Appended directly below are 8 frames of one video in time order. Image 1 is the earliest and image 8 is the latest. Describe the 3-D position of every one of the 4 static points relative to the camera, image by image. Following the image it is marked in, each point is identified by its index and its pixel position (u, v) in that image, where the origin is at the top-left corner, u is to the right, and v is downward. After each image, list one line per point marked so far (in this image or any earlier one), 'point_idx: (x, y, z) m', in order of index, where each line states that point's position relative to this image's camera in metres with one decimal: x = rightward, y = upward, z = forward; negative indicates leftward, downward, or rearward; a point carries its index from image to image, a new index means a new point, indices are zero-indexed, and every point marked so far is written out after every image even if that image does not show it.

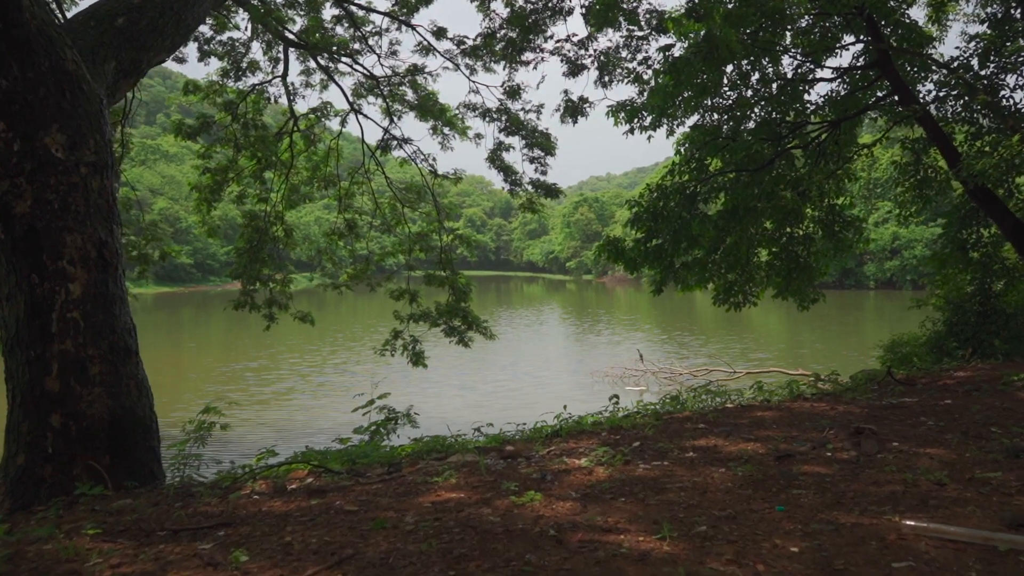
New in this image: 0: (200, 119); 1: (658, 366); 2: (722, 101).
0: (-3.9, +2.1, +9.3) m
1: (+2.9, -1.5, +14.7) m
2: (+2.5, +2.3, +9.1) m
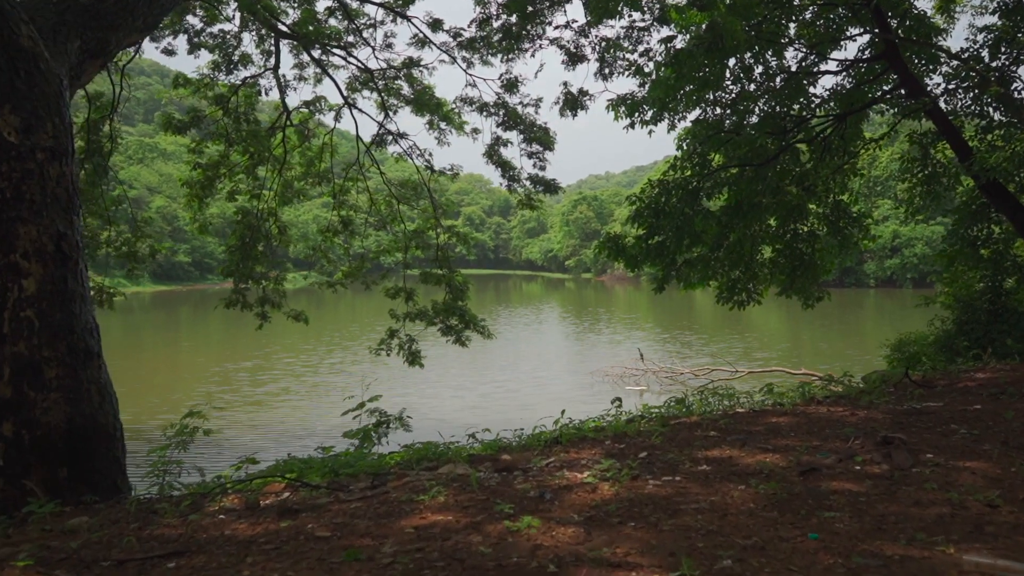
0: (-3.9, +2.1, +9.1) m
1: (+2.9, -1.5, +14.5) m
2: (+2.5, +2.3, +8.9) m
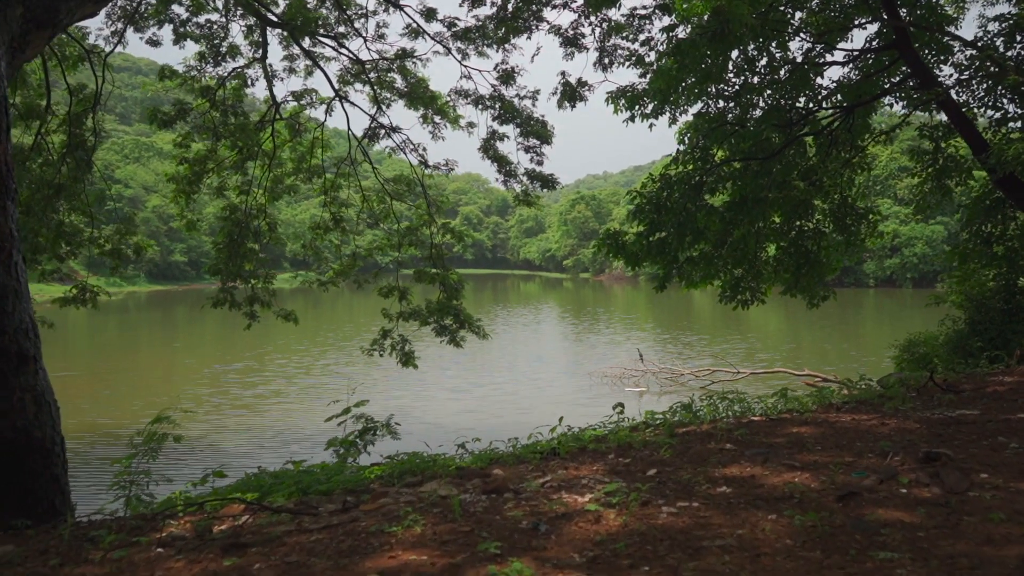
0: (-4.0, +2.1, +8.8) m
1: (+2.8, -1.5, +14.2) m
2: (+2.5, +2.3, +8.7) m
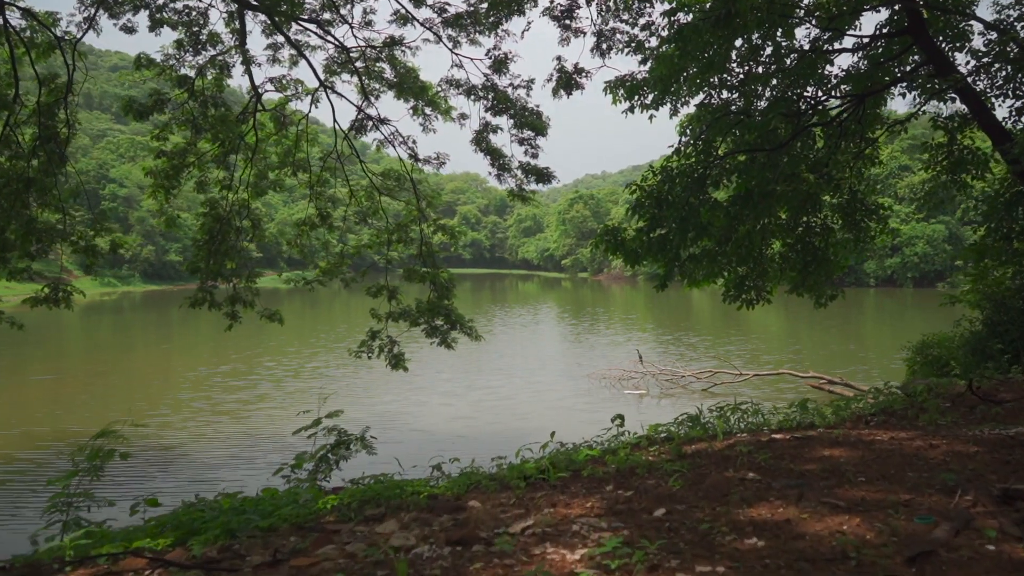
0: (-4.0, +2.1, +8.4) m
1: (+2.7, -1.5, +13.8) m
2: (+2.4, +2.3, +8.3) m
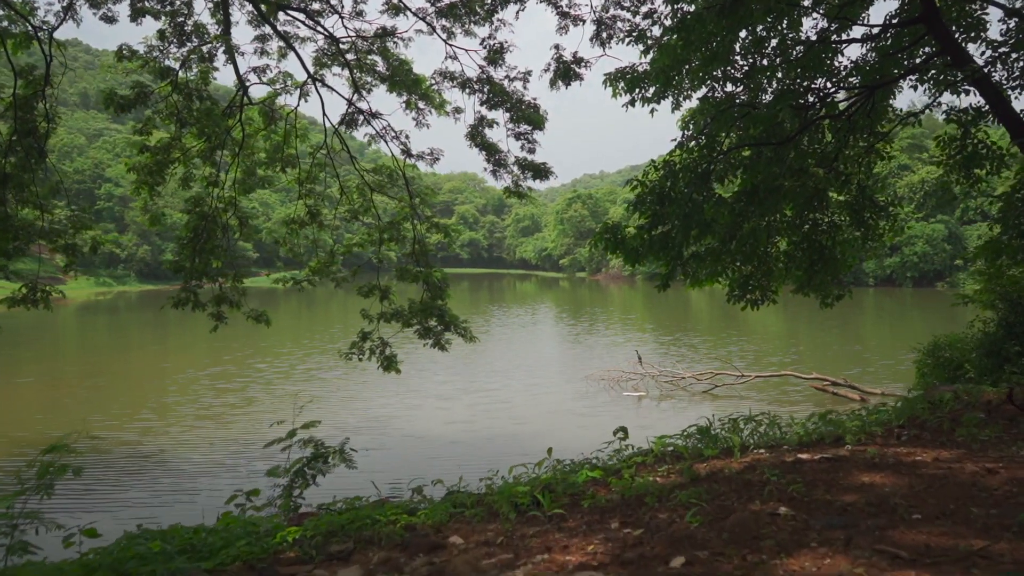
0: (-4.1, +2.1, +8.1) m
1: (+2.7, -1.5, +13.5) m
2: (+2.4, +2.3, +8.0) m
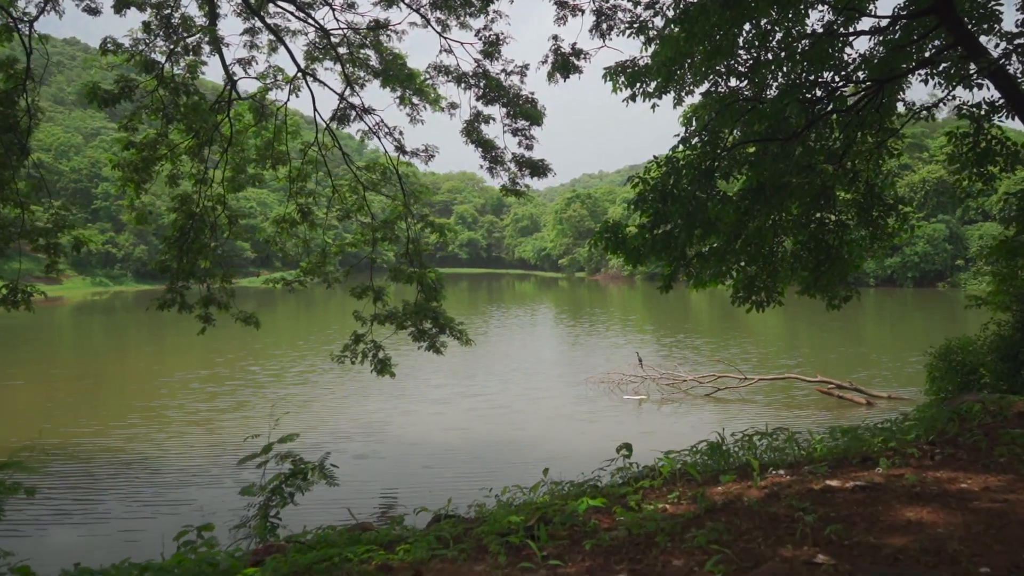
0: (-4.1, +2.1, +7.8) m
1: (+2.6, -1.5, +13.3) m
2: (+2.3, +2.3, +7.7) m
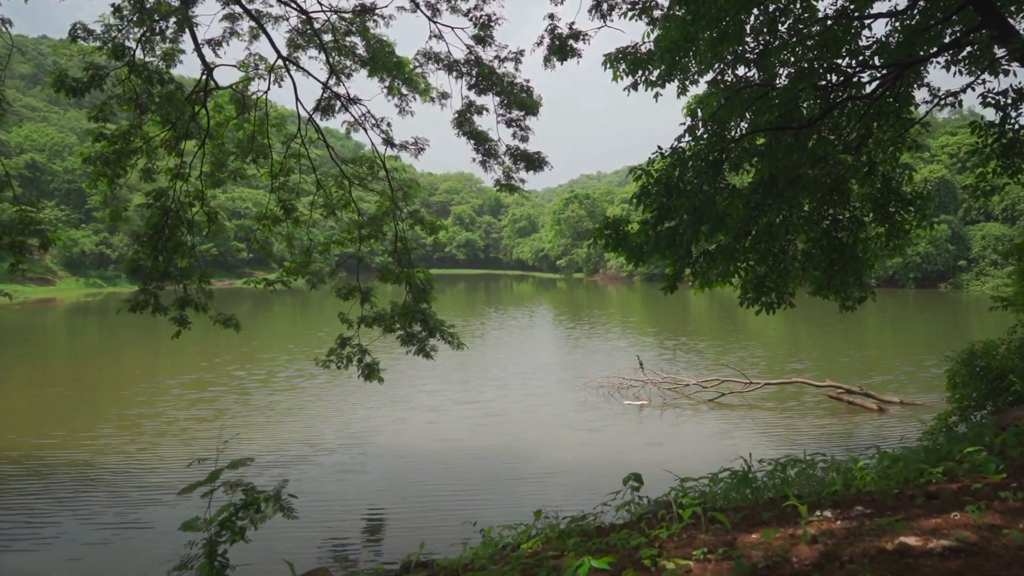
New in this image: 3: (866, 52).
0: (-4.2, +2.1, +7.4) m
1: (+2.6, -1.5, +12.8) m
2: (+2.3, +2.3, +7.3) m
3: (+3.2, +2.1, +6.7) m
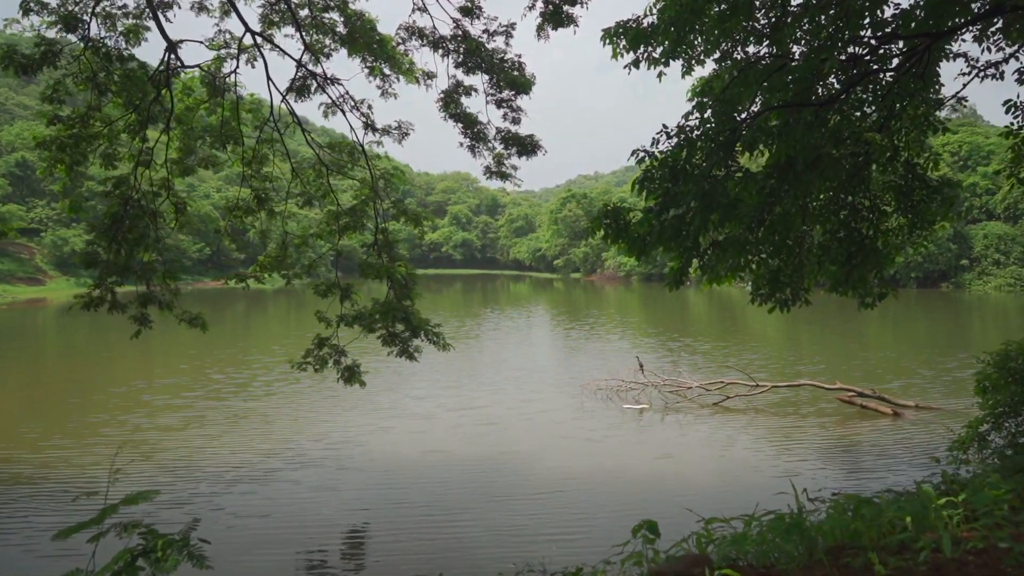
0: (-4.3, +2.2, +6.8) m
1: (+2.5, -1.5, +12.2) m
2: (+2.2, +2.4, +6.7) m
3: (+3.1, +2.2, +6.2) m
